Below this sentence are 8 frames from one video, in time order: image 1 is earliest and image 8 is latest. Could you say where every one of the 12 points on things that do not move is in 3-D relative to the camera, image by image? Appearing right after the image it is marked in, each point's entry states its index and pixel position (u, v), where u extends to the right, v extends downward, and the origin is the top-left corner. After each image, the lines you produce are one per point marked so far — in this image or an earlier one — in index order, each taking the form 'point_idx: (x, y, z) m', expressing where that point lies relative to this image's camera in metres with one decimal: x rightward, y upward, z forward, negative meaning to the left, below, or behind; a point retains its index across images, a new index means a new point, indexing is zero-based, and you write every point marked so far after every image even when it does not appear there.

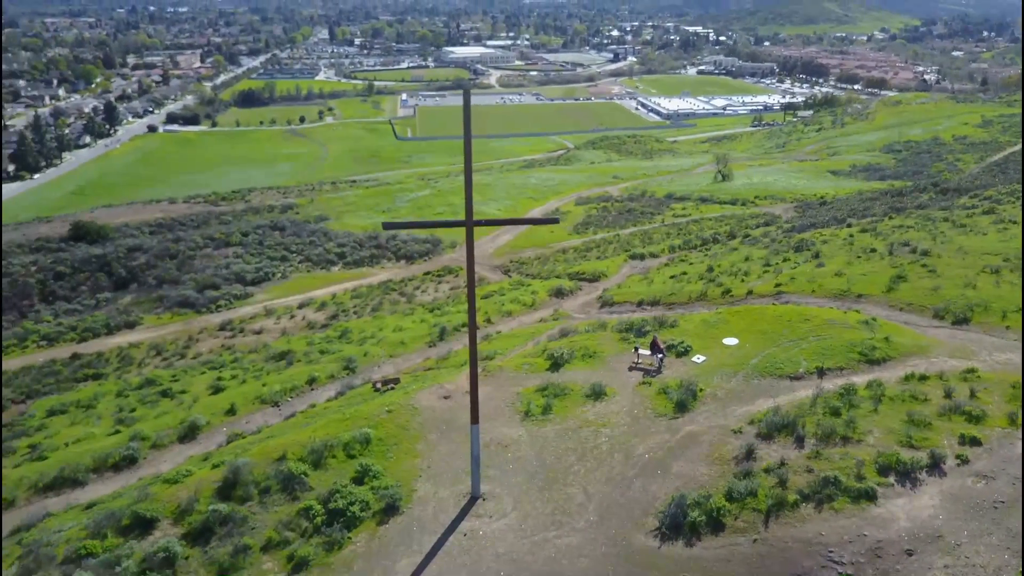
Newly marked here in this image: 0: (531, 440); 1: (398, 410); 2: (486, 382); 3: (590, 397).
0: (+0.4, -3.0, +16.3) m
1: (-2.5, -2.6, +17.6) m
2: (-0.6, -2.2, +19.0) m
3: (+1.7, -2.4, +17.8) m
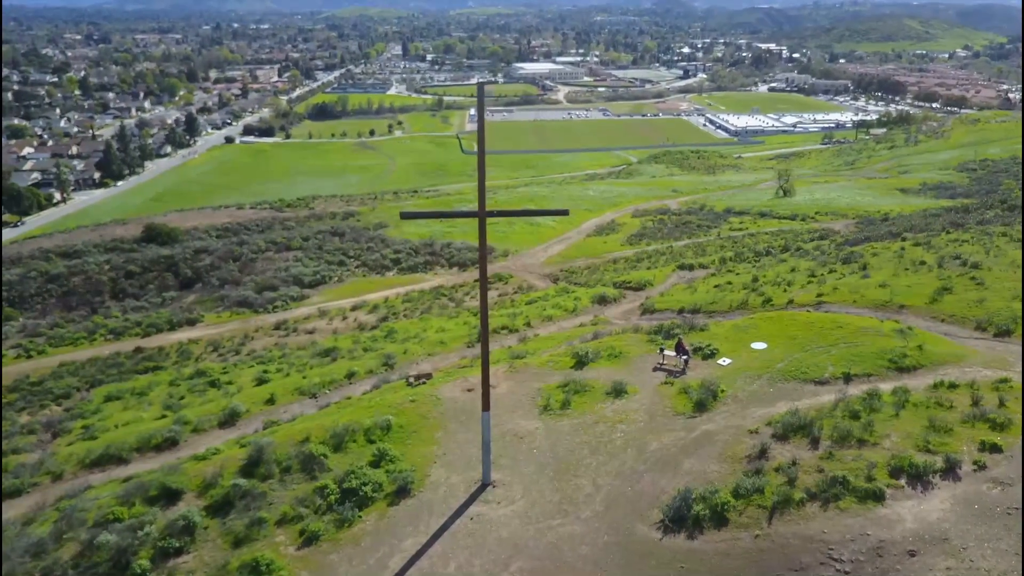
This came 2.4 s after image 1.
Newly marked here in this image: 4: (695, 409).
0: (+0.7, -2.9, +16.5) m
1: (-2.0, -2.5, +18.0) m
2: (-0.1, -2.1, +19.3) m
3: (+2.1, -2.3, +17.9) m
4: (+3.8, -2.5, +17.1) m
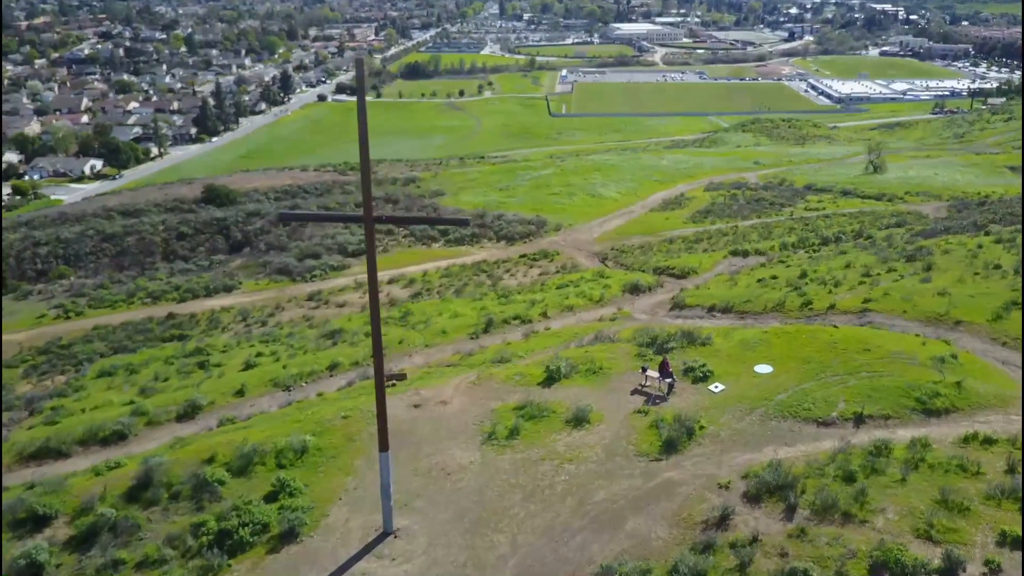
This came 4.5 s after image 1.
0: (-0.5, -3.1, +14.1) m
1: (-3.0, -2.5, +15.9) m
2: (-0.9, -2.2, +17.0) m
3: (+1.1, -2.5, +15.3) m
4: (+2.6, -2.8, +14.3) m
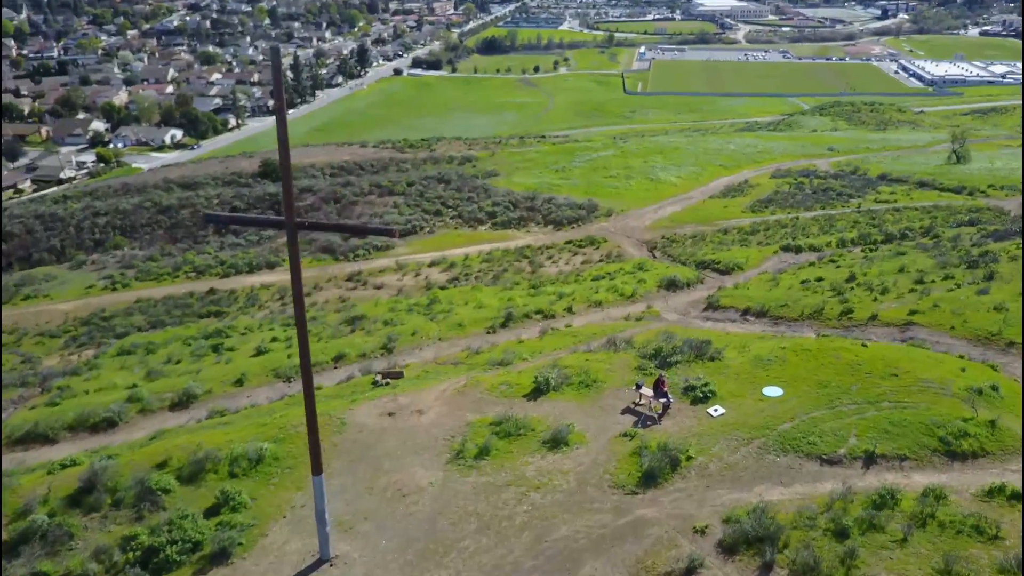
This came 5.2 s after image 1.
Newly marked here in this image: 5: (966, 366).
0: (-1.1, -3.2, +13.0) m
1: (-3.5, -2.5, +15.0) m
2: (-1.2, -2.2, +15.9) m
3: (+0.6, -2.7, +14.1) m
4: (+2.0, -3.0, +12.9) m
5: (+9.2, -1.6, +16.7) m
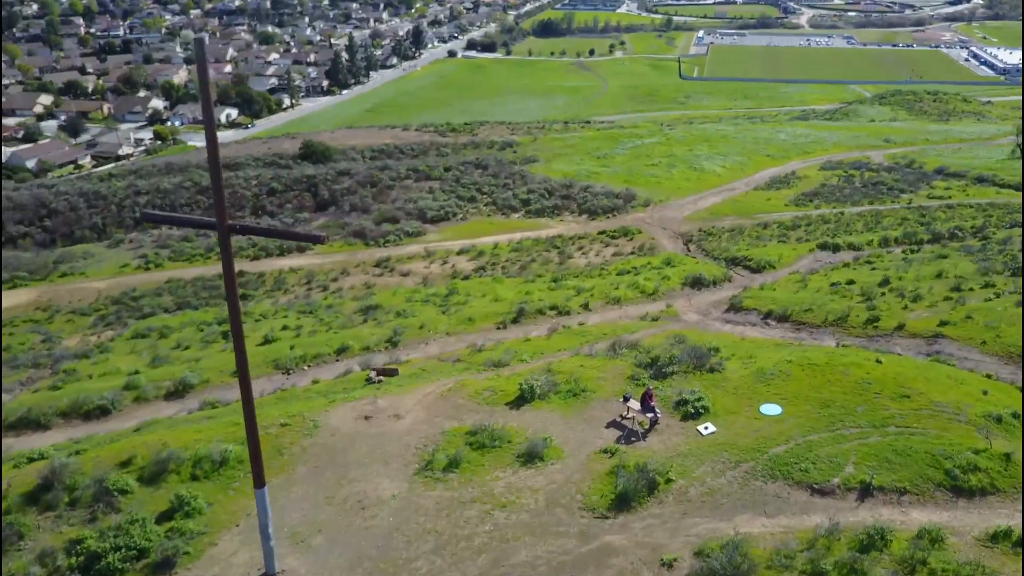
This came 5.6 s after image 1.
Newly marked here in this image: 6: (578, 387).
0: (-1.7, -3.3, +12.4) m
1: (-3.8, -2.4, +14.5) m
2: (-1.6, -2.2, +15.3) m
3: (+0.1, -2.8, +13.3) m
4: (+1.5, -3.2, +12.1) m
5: (+8.9, -1.9, +15.4) m
6: (+1.3, -1.9, +15.5) m
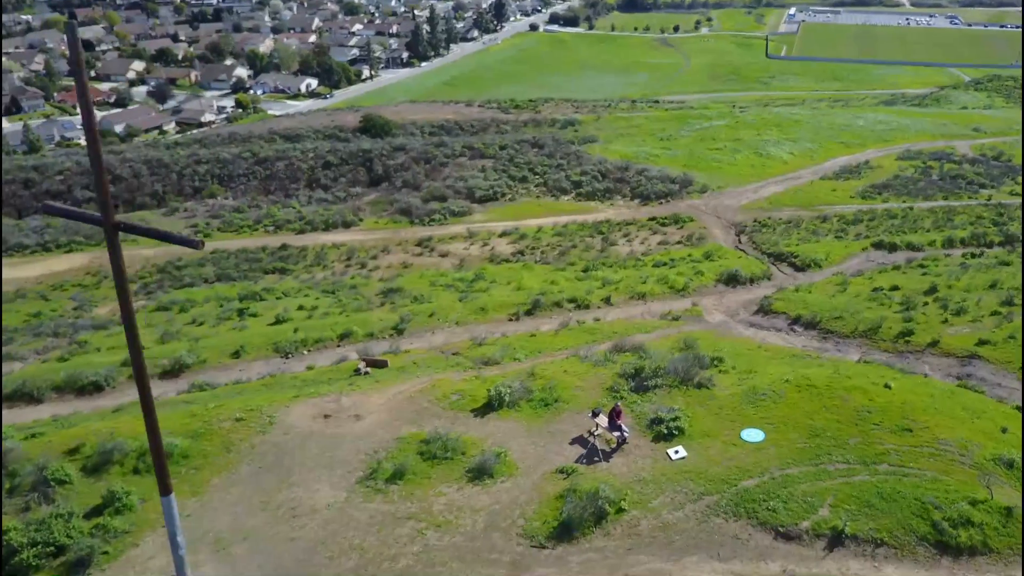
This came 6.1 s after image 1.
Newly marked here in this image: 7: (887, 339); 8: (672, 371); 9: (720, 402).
0: (-2.5, -3.3, +11.8) m
1: (-4.5, -2.3, +14.0) m
2: (-2.1, -2.1, +14.6) m
3: (-0.6, -2.8, +12.5) m
4: (+0.6, -3.3, +11.2) m
5: (+8.3, -2.3, +13.7) m
6: (+0.7, -1.9, +14.6) m
7: (+9.0, -1.2, +19.8) m
8: (+2.9, -1.5, +15.0) m
9: (+3.6, -2.0, +14.2) m
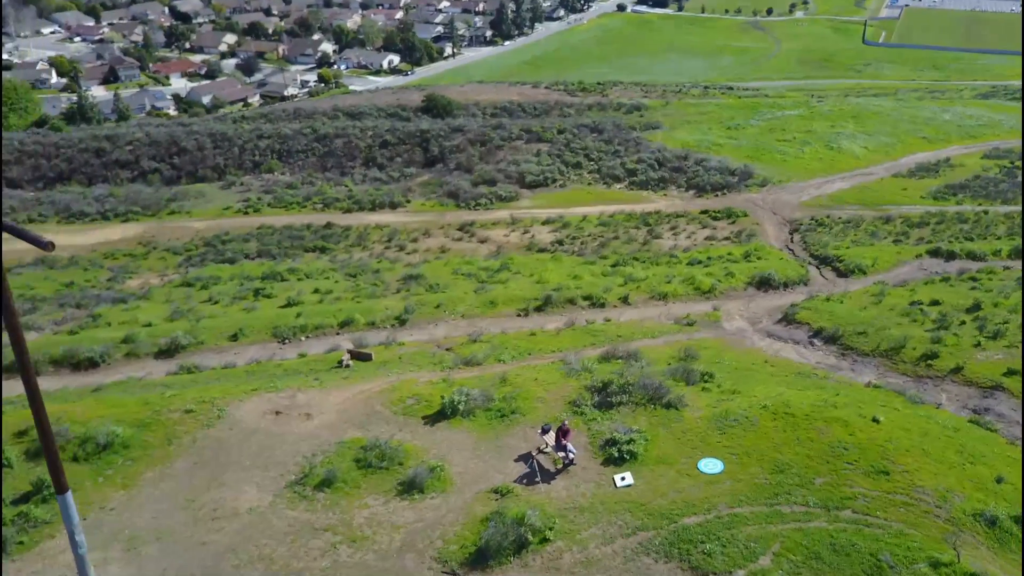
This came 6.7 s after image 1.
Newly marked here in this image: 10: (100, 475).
0: (-3.6, -3.2, +11.4) m
1: (-5.2, -2.1, +13.8) m
2: (-2.8, -2.0, +14.1) m
3: (-1.6, -2.9, +11.9) m
4: (-0.5, -3.5, +10.5) m
5: (+7.5, -2.7, +12.3) m
6: (0.0, -2.0, +13.8) m
7: (+8.8, -1.6, +18.2) m
8: (+2.3, -1.7, +14.1) m
9: (+2.8, -2.2, +13.1) m
10: (-6.2, -2.8, +12.4) m
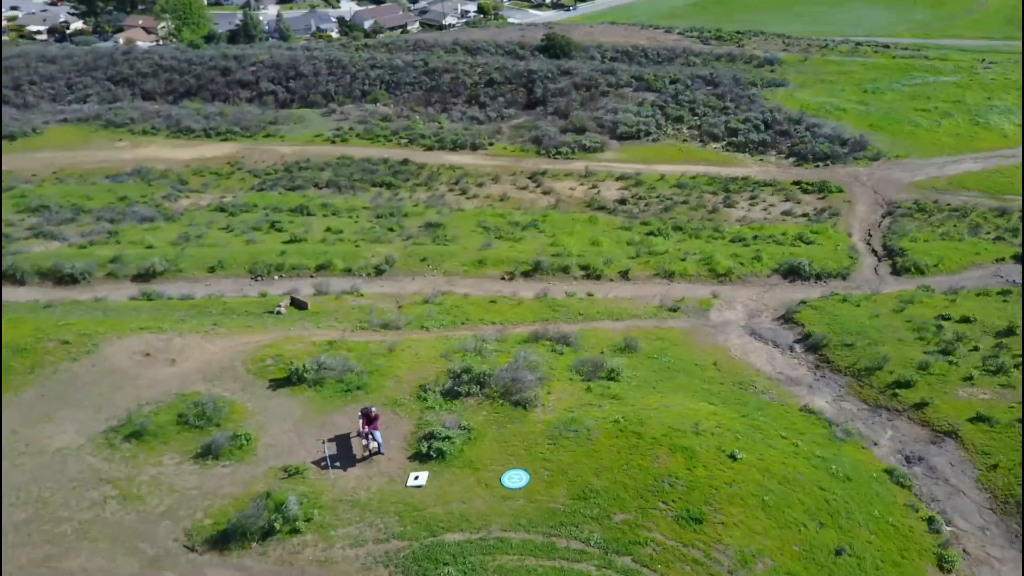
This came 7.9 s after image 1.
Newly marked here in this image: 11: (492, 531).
0: (-6.5, -2.5, +11.6) m
1: (-7.5, -1.0, +14.1) m
2: (-5.1, -1.2, +14.0) m
3: (-4.4, -2.3, +11.7) m
4: (-3.7, -3.1, +10.2) m
5: (+4.5, -3.2, +10.4) m
6: (-2.4, -1.5, +13.2) m
7: (+7.1, -1.9, +15.9) m
8: (-0.1, -1.5, +13.0) m
9: (+0.2, -2.1, +12.0) m
10: (-8.8, -1.6, +13.0) m
11: (-0.2, -3.0, +10.1) m
